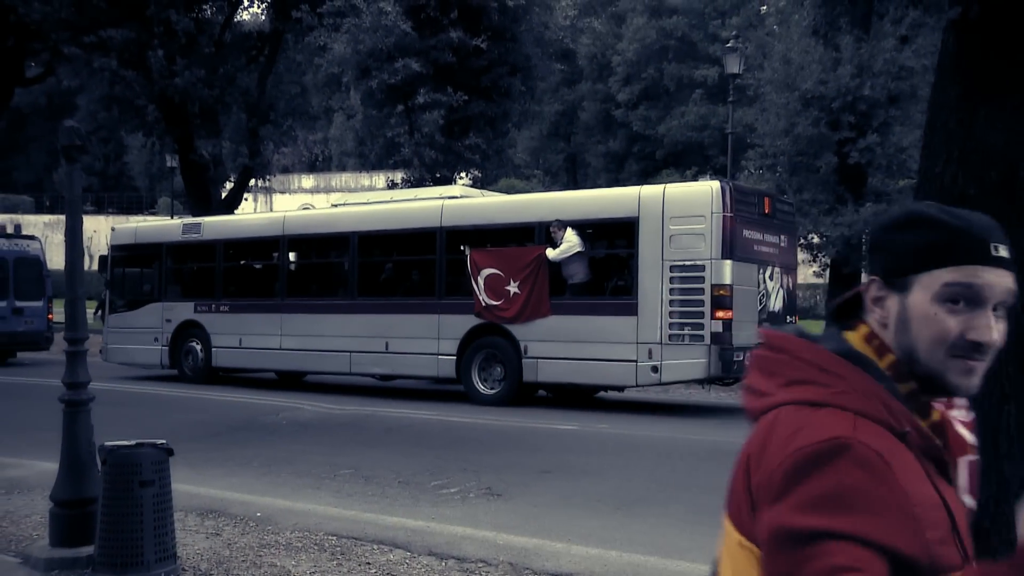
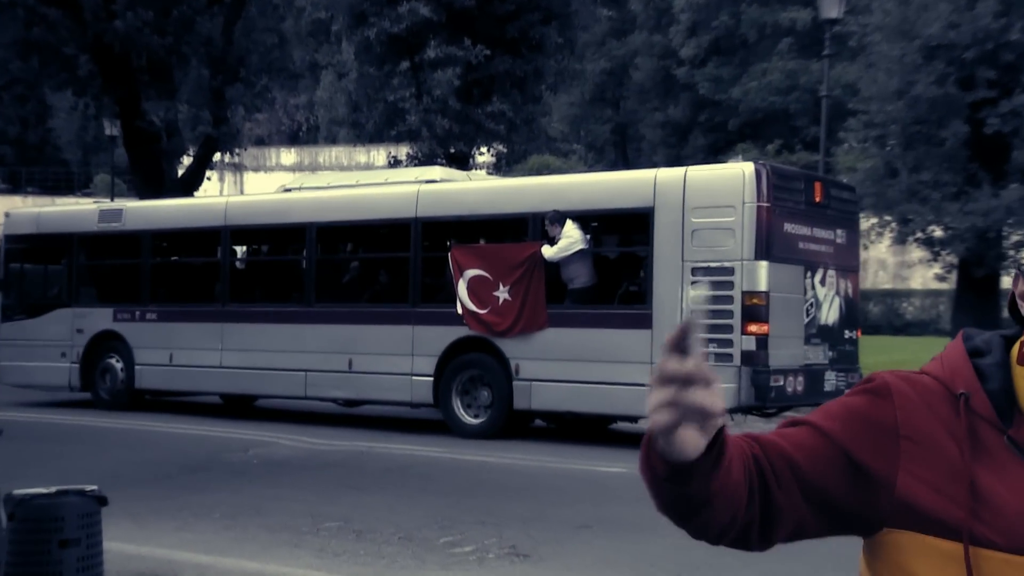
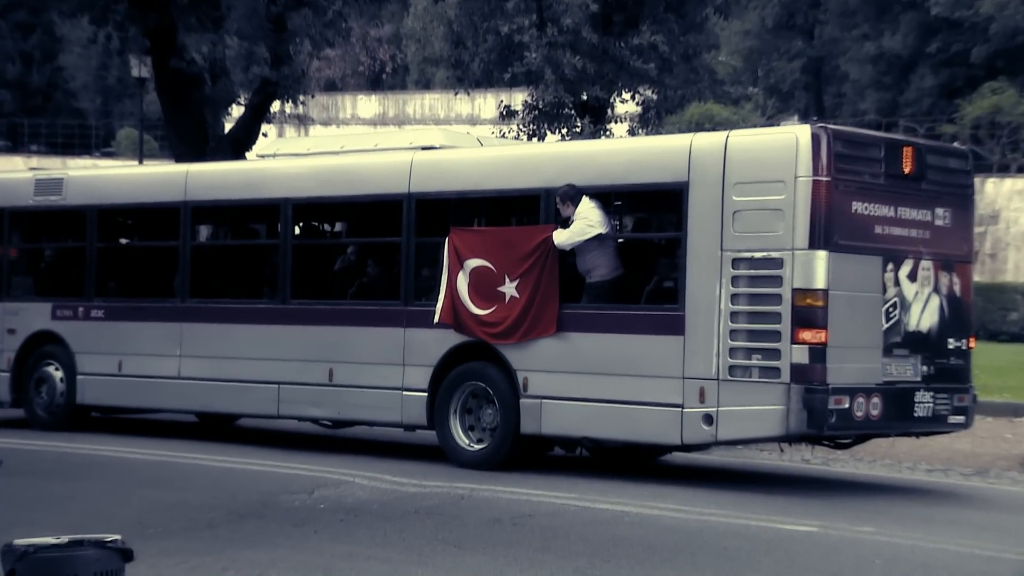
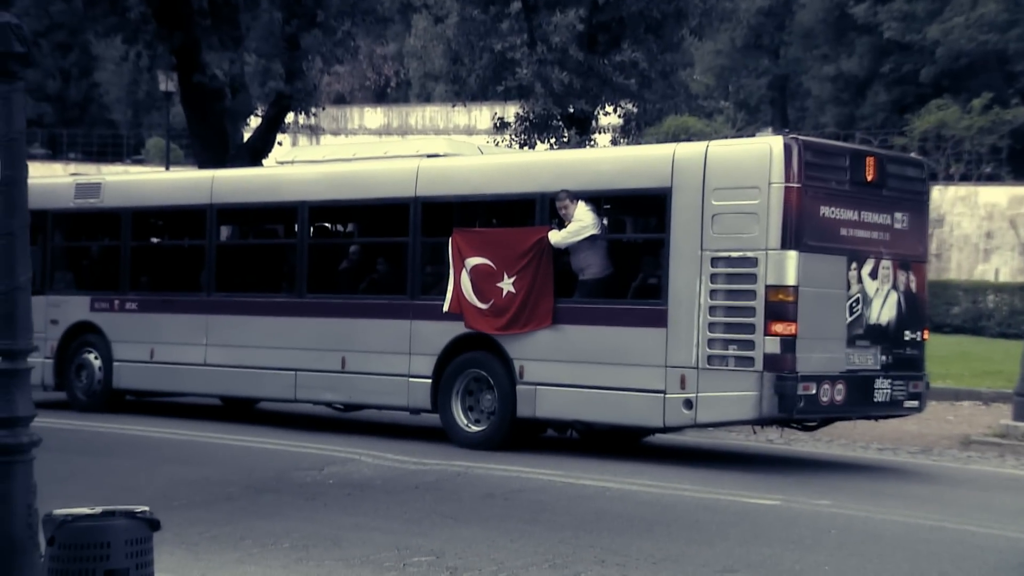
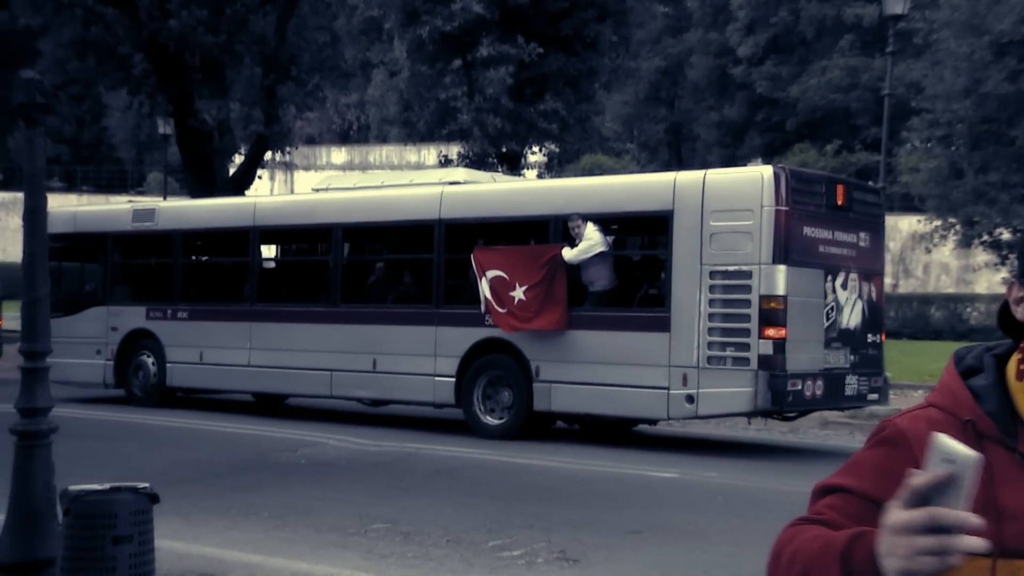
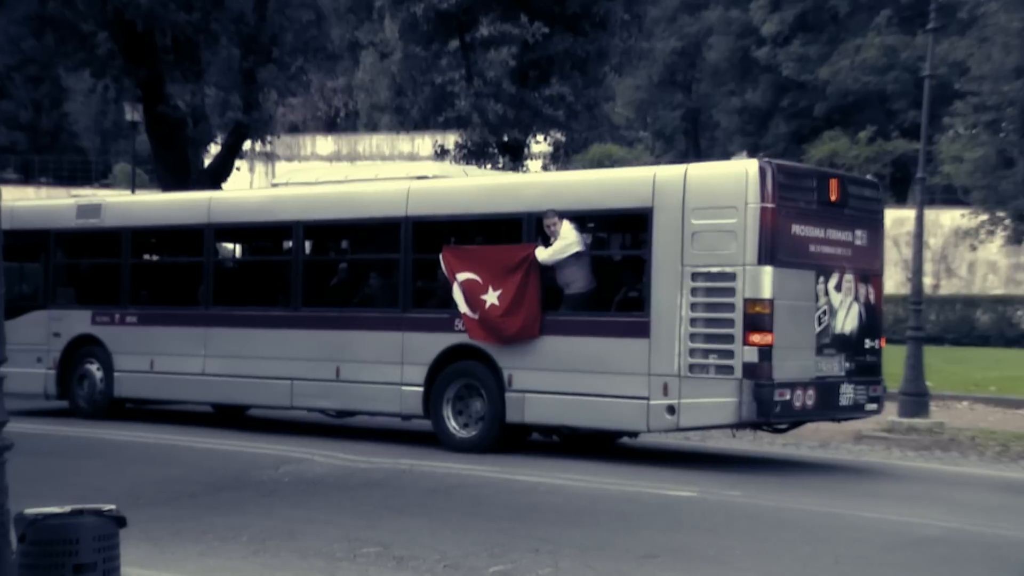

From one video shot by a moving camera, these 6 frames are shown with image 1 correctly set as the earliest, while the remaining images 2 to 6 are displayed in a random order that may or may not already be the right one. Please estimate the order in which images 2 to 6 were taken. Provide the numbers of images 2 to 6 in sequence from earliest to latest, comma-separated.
2, 5, 6, 4, 3
